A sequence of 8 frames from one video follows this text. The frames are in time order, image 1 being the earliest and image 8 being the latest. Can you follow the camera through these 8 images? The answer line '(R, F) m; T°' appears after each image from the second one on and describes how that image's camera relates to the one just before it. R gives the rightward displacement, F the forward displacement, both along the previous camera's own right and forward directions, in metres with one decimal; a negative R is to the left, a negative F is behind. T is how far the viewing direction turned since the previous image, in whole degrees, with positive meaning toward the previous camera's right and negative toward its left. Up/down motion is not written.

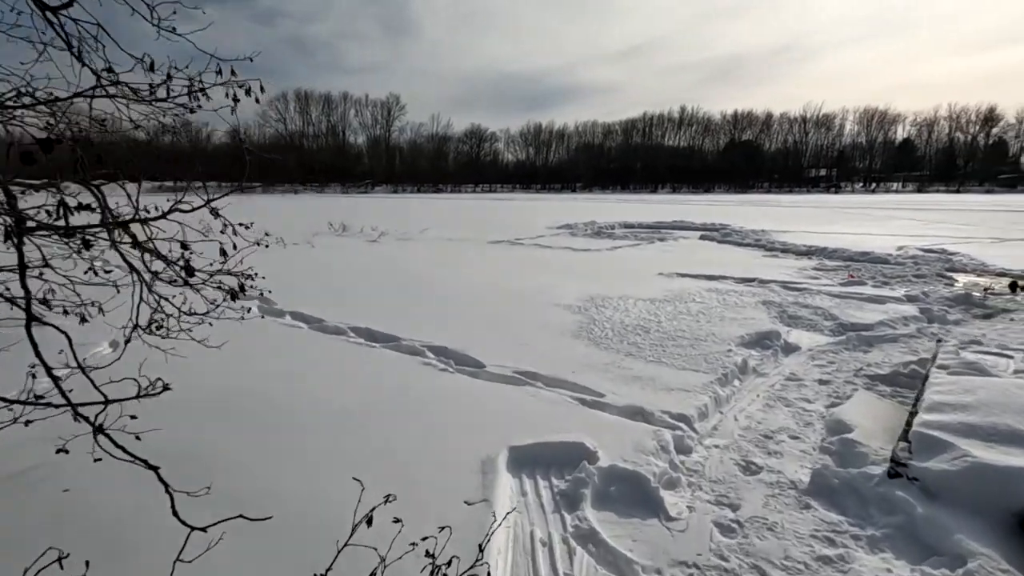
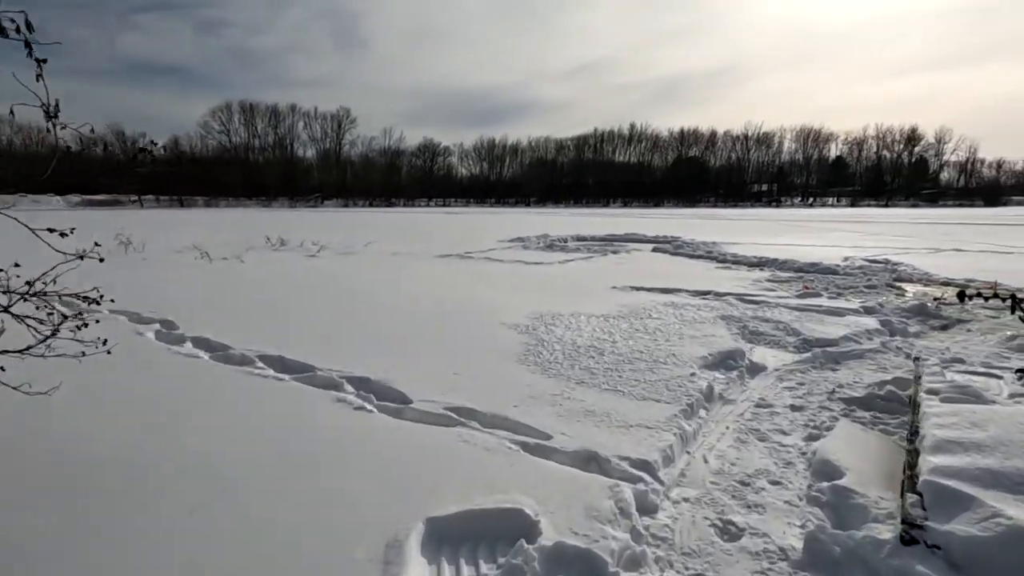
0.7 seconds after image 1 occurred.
(+0.2, +0.8) m; +5°
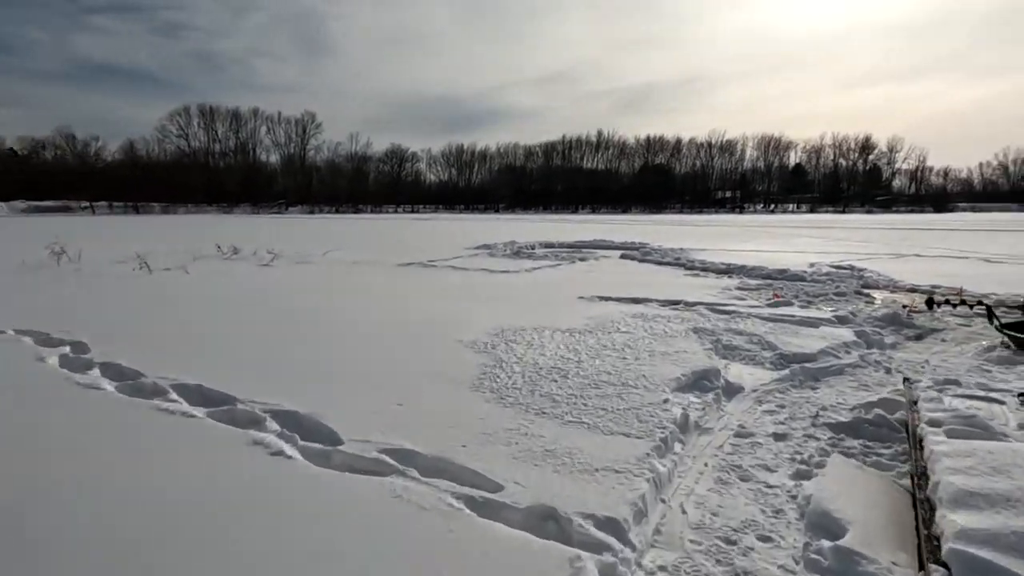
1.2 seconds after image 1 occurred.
(+0.2, +0.6) m; +3°
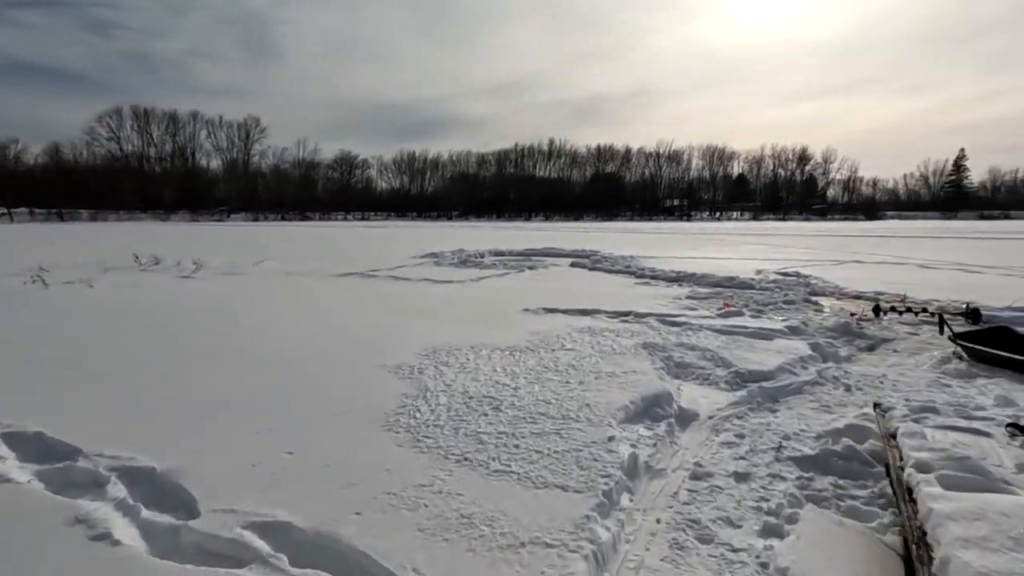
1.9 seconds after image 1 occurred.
(+0.3, +0.8) m; +5°
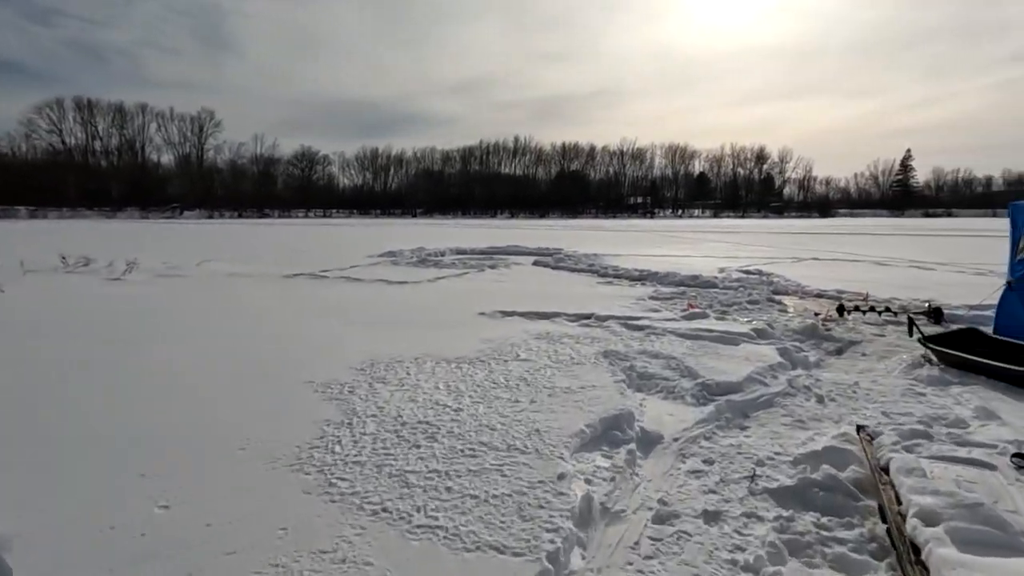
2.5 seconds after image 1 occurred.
(+0.2, +0.7) m; +4°
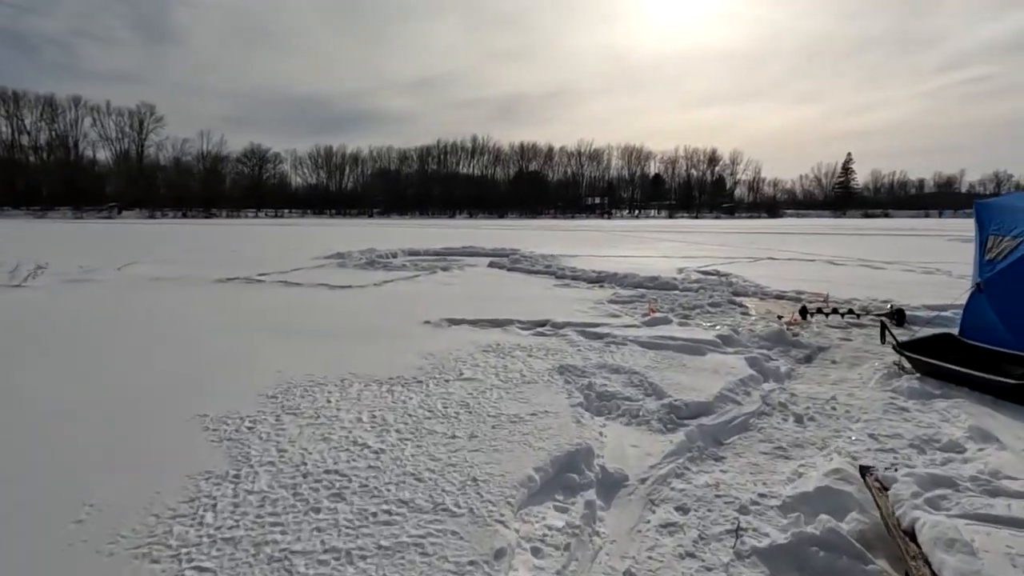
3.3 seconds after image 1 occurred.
(+0.2, +0.8) m; +4°
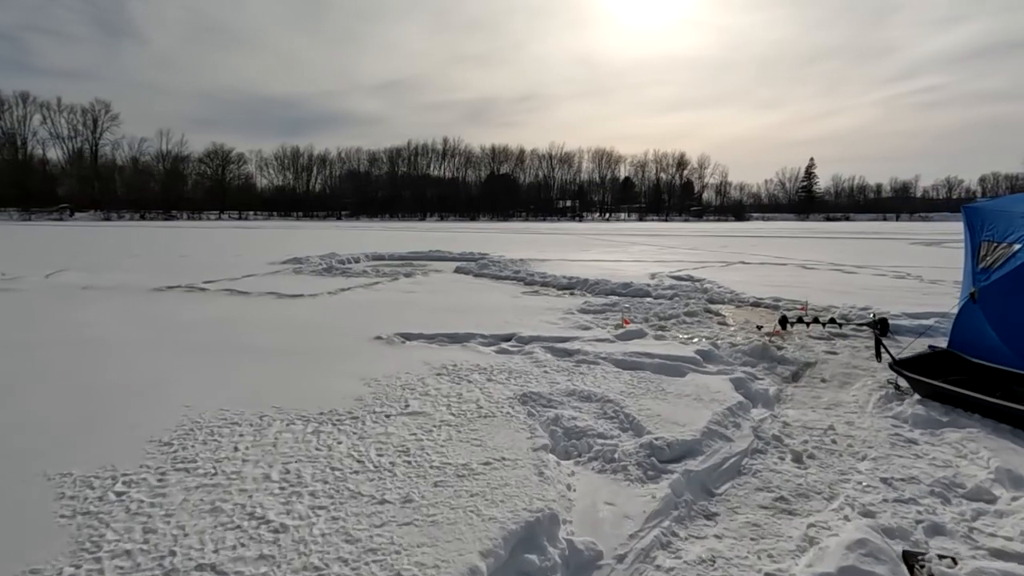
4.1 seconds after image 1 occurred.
(+0.2, +0.8) m; +3°
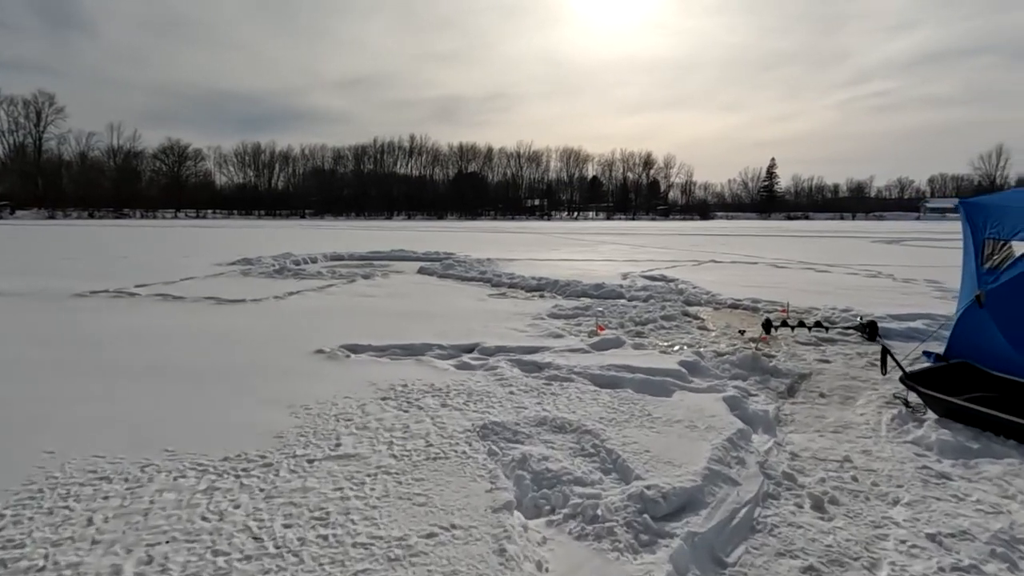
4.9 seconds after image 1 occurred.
(+0.1, +0.9) m; +3°
